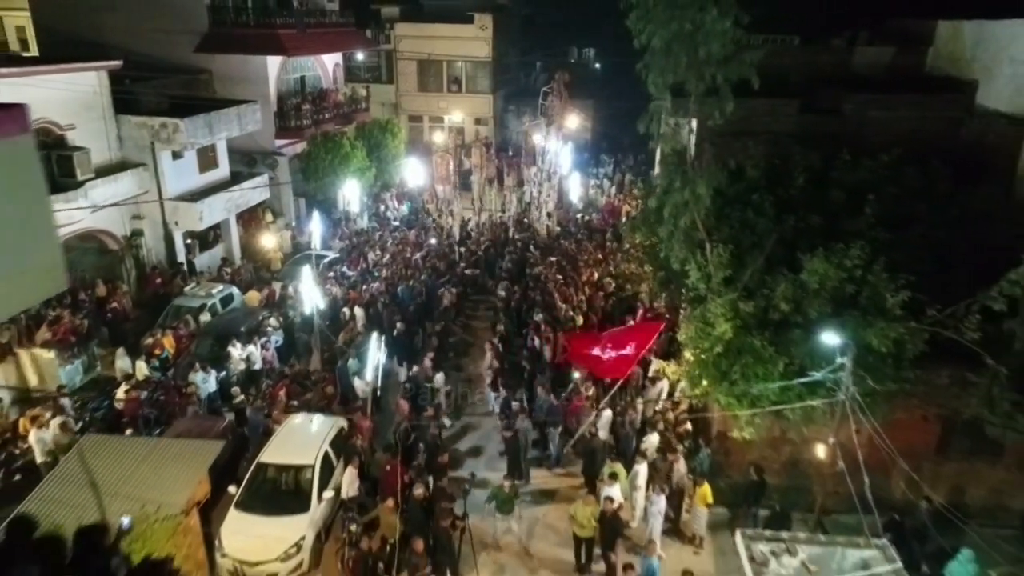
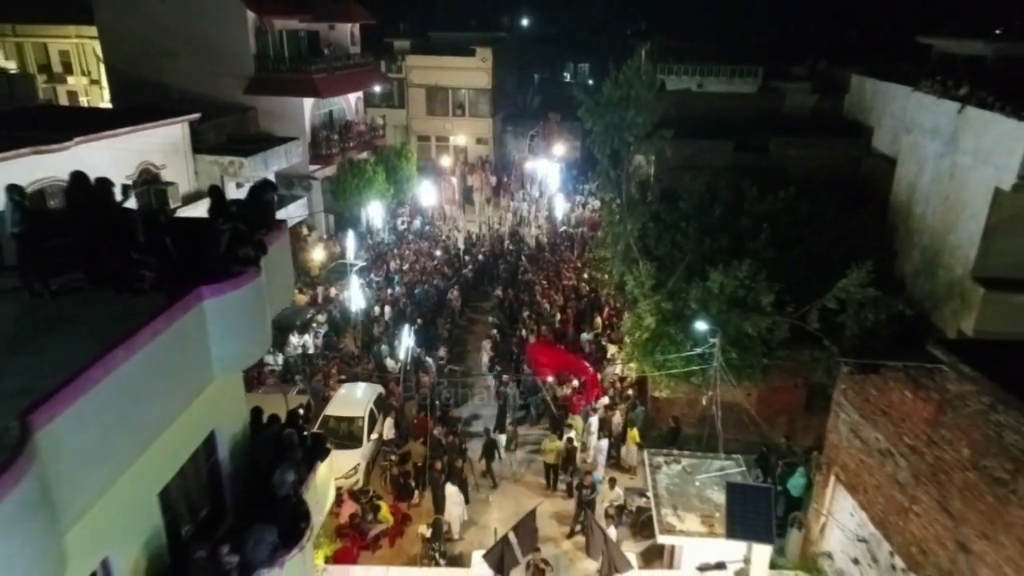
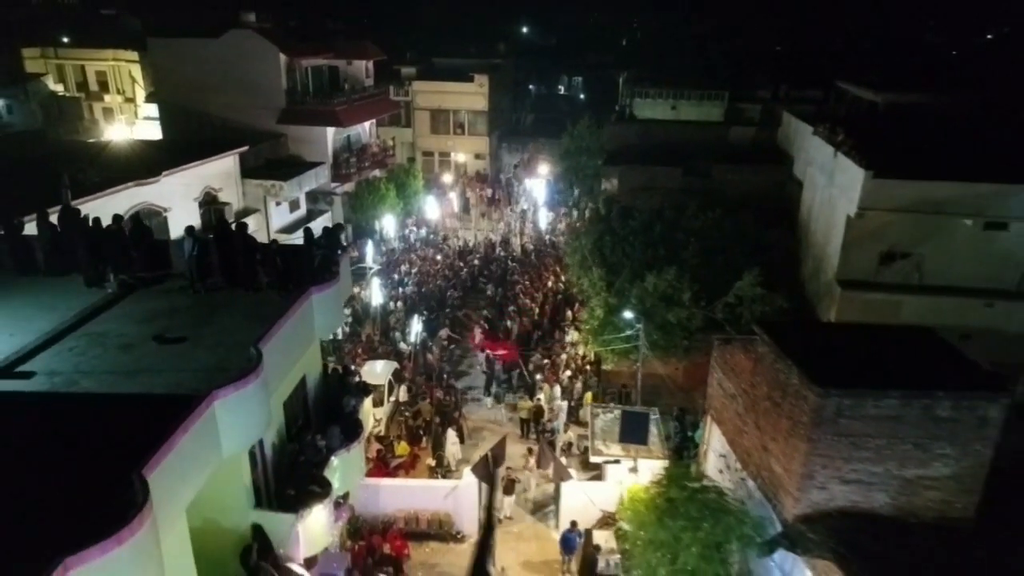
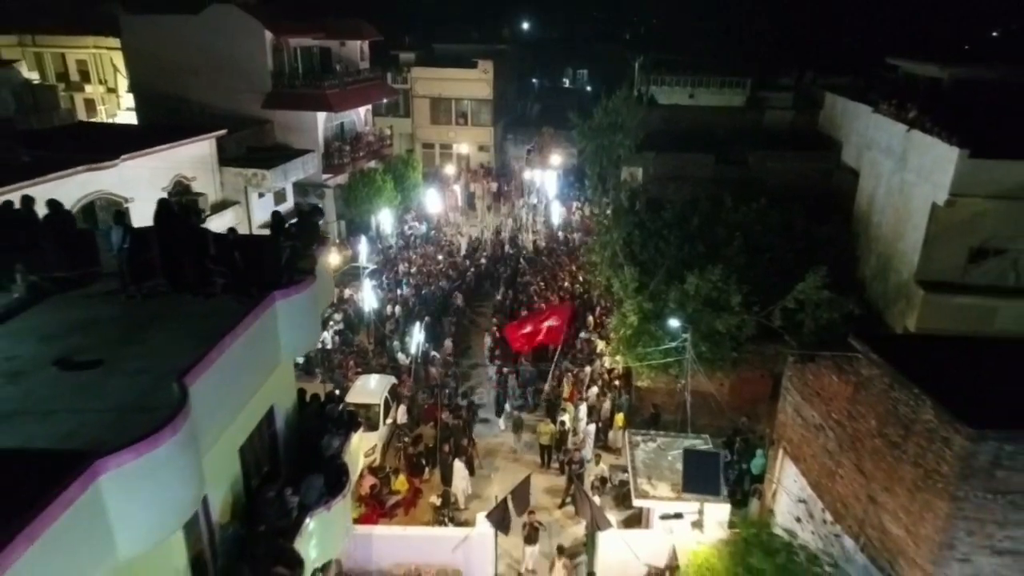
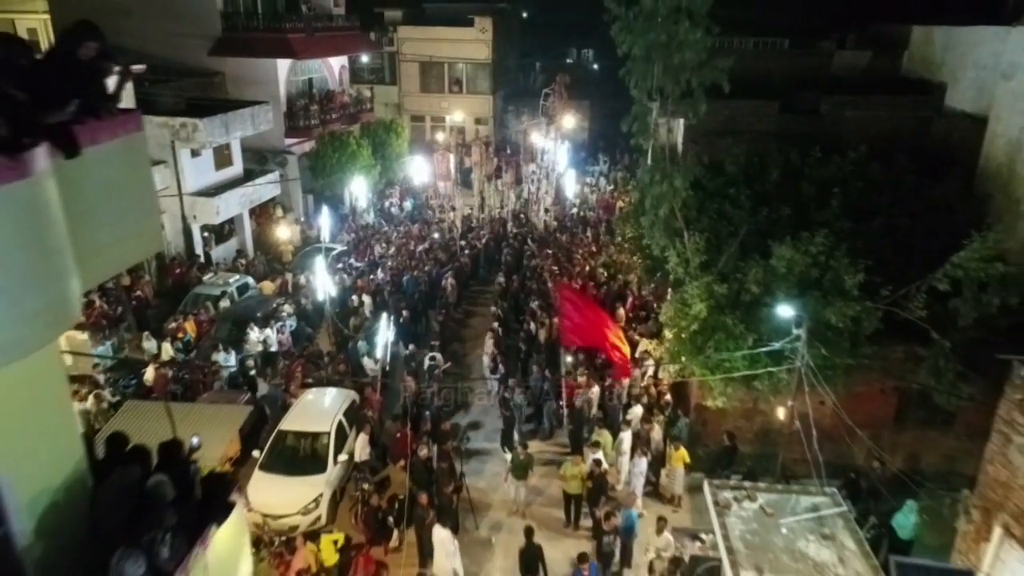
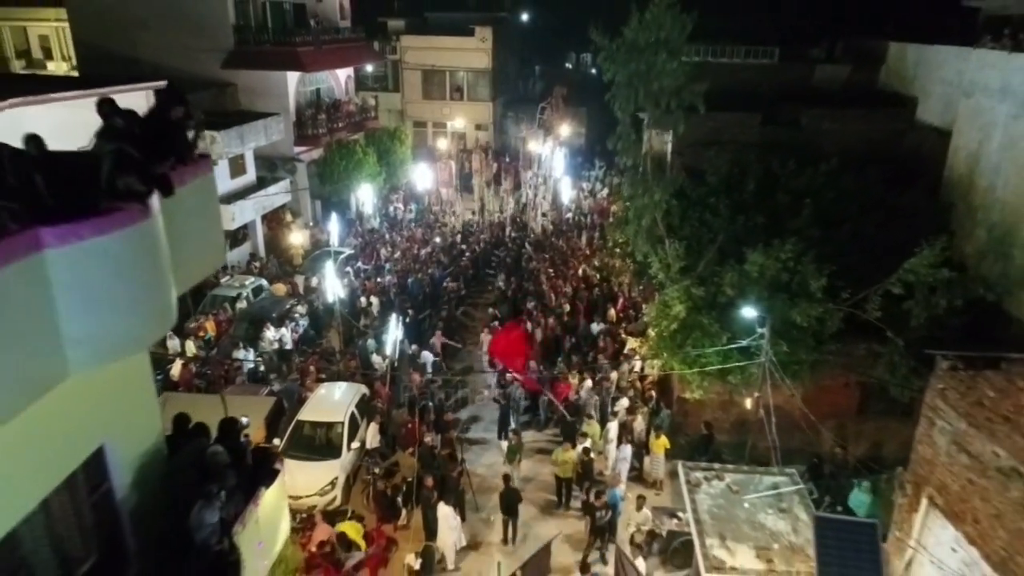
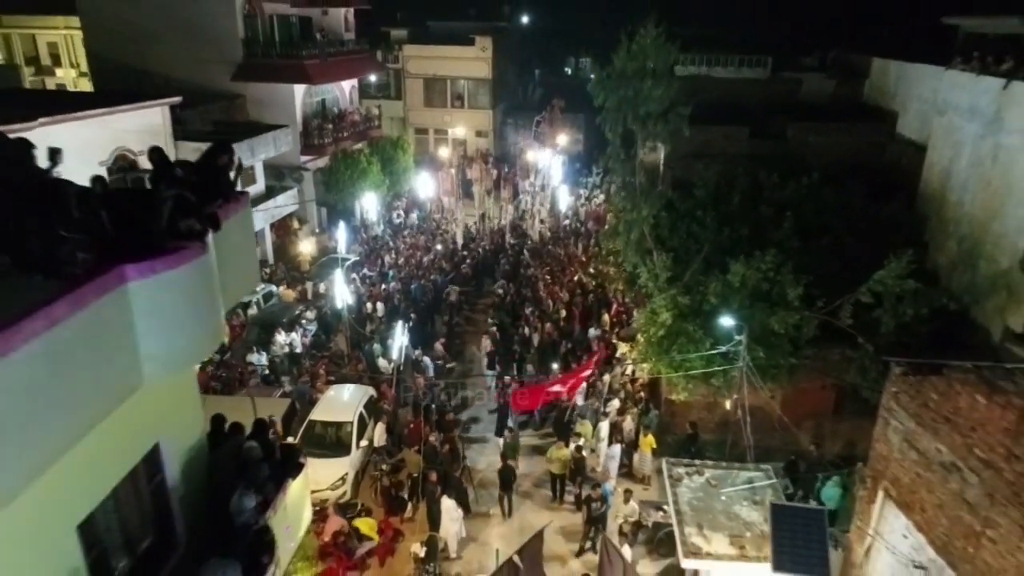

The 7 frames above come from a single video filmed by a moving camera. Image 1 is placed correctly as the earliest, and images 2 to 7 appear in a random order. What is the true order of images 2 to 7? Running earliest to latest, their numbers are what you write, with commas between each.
5, 6, 7, 2, 4, 3
